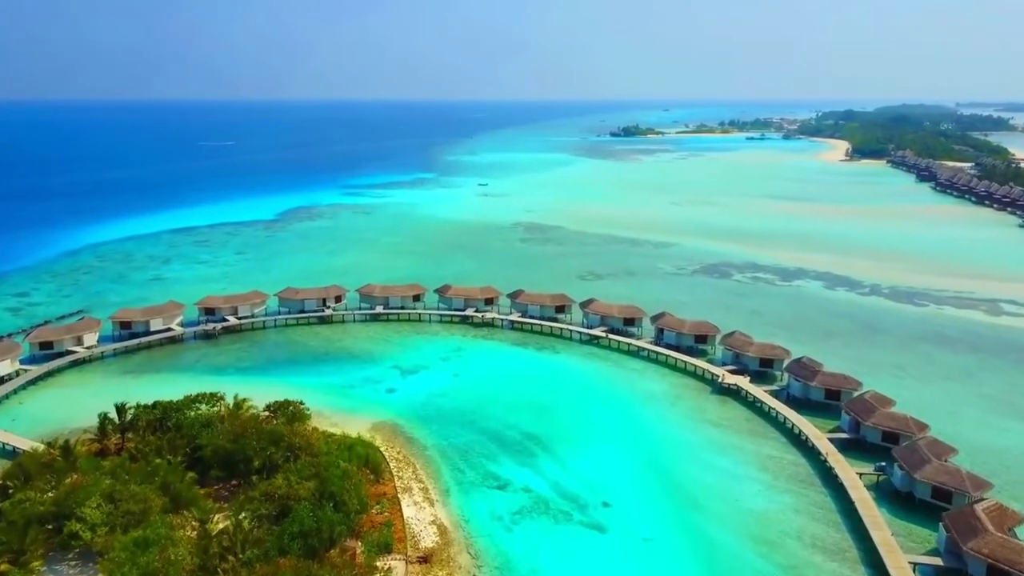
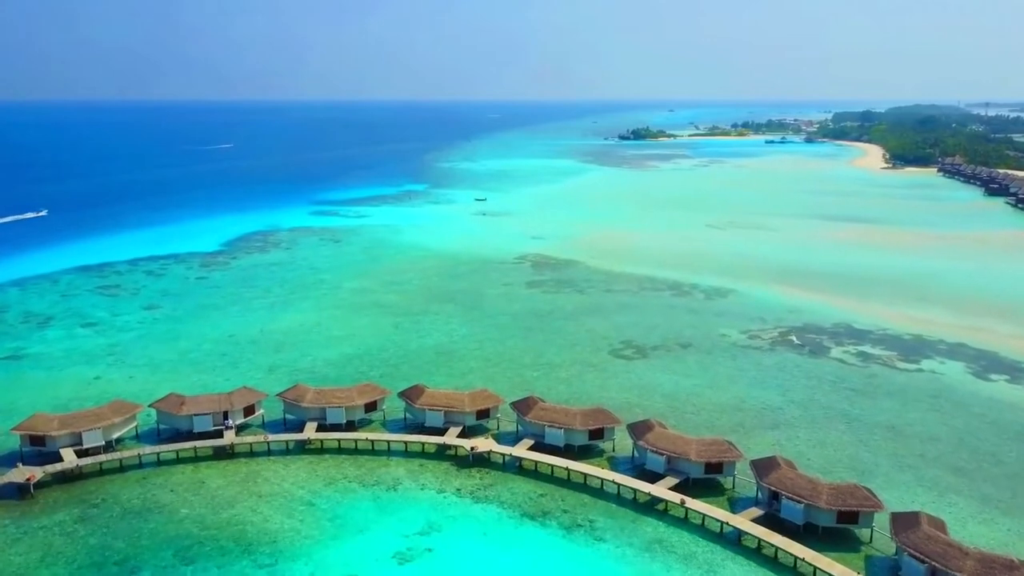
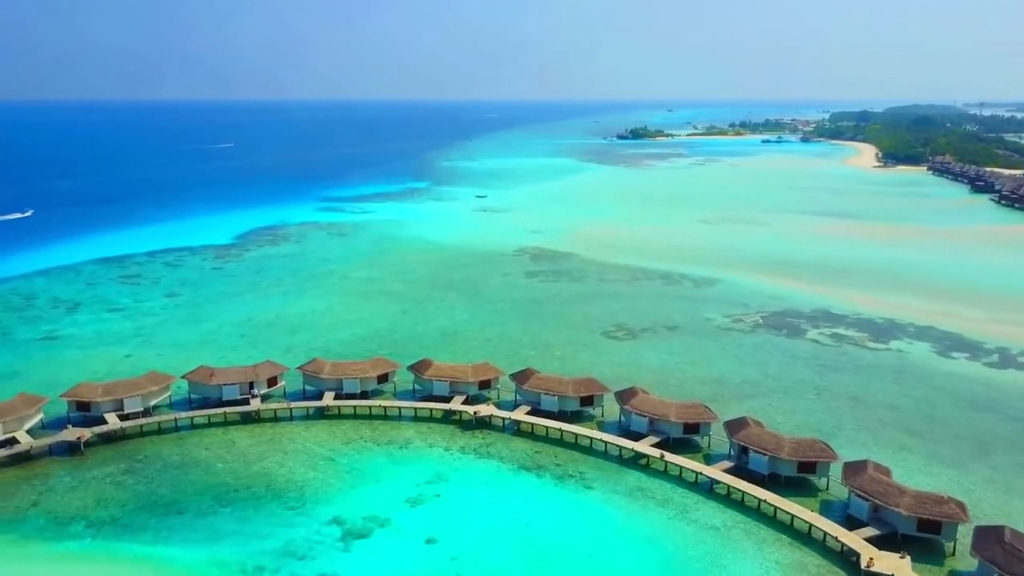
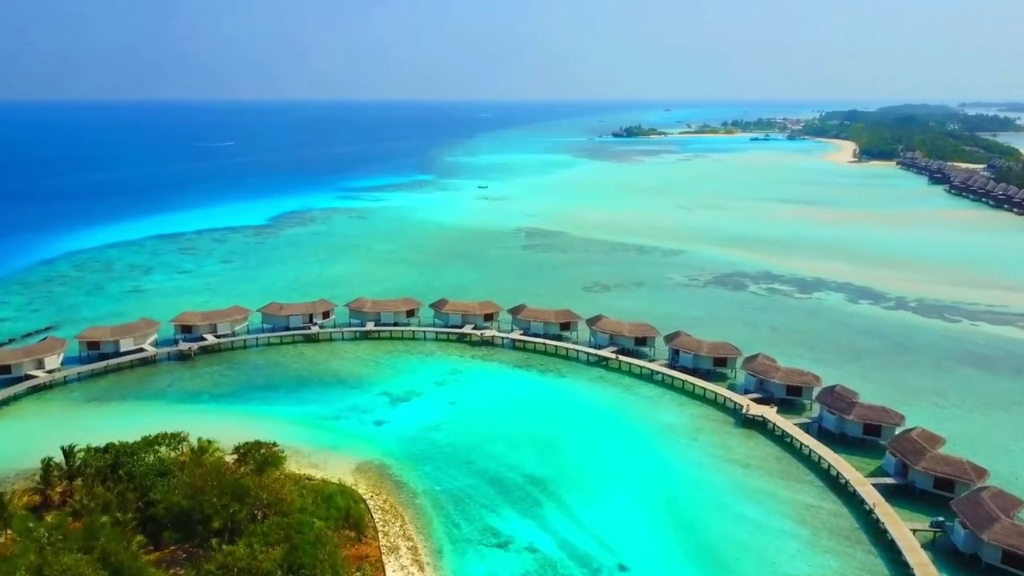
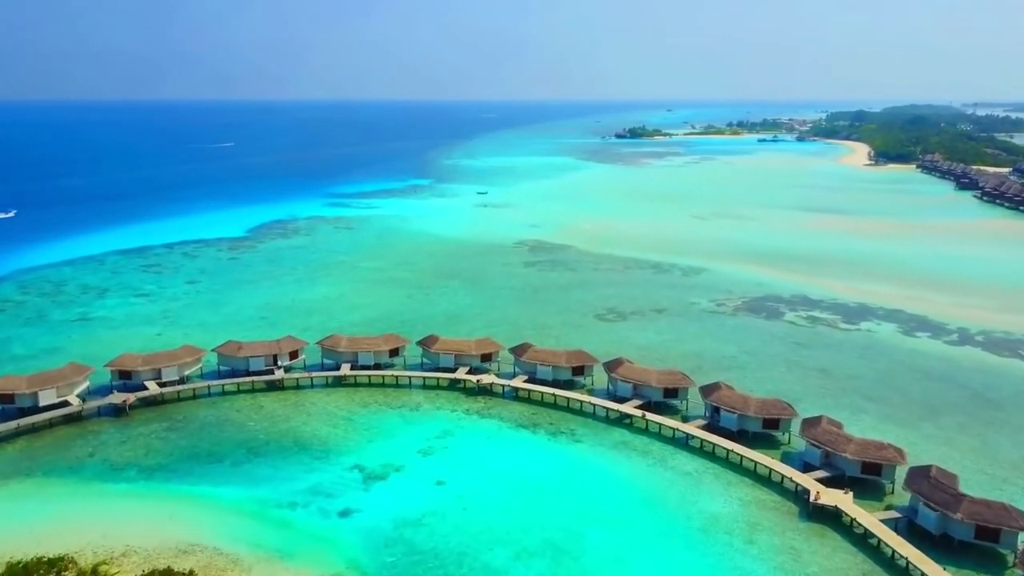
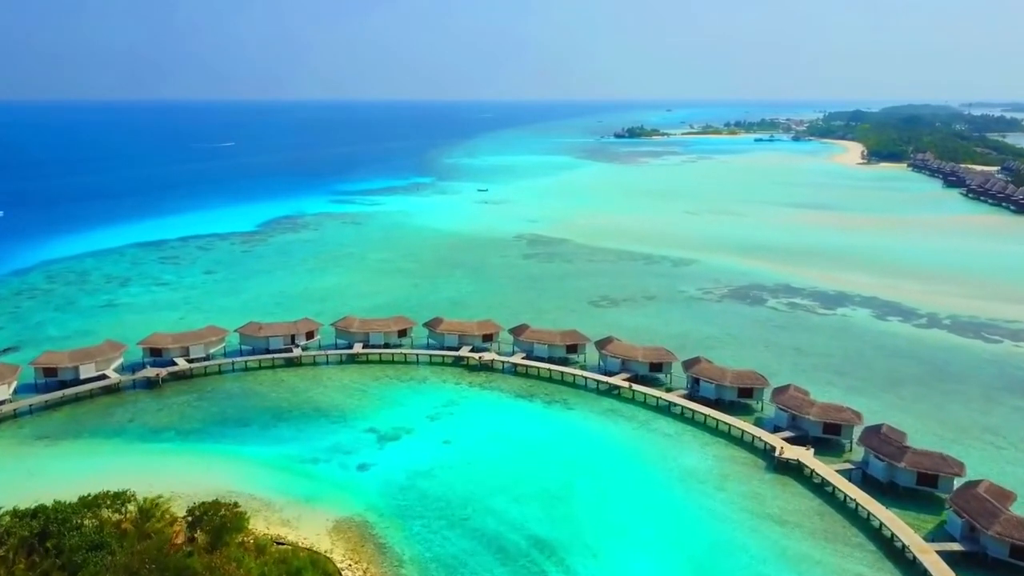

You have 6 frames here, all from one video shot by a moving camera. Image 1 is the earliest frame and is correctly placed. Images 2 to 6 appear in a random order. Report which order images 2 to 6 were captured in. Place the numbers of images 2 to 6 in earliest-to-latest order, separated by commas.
4, 6, 5, 3, 2
